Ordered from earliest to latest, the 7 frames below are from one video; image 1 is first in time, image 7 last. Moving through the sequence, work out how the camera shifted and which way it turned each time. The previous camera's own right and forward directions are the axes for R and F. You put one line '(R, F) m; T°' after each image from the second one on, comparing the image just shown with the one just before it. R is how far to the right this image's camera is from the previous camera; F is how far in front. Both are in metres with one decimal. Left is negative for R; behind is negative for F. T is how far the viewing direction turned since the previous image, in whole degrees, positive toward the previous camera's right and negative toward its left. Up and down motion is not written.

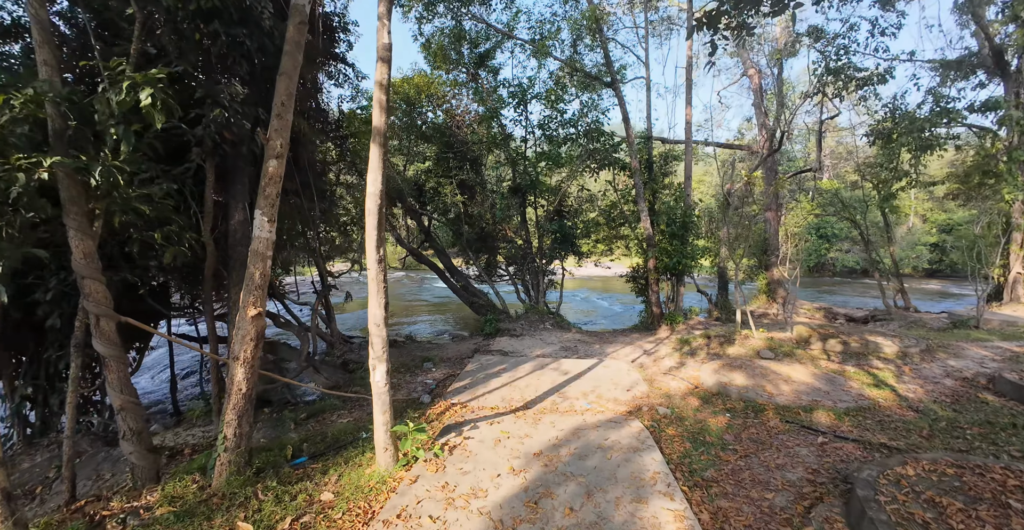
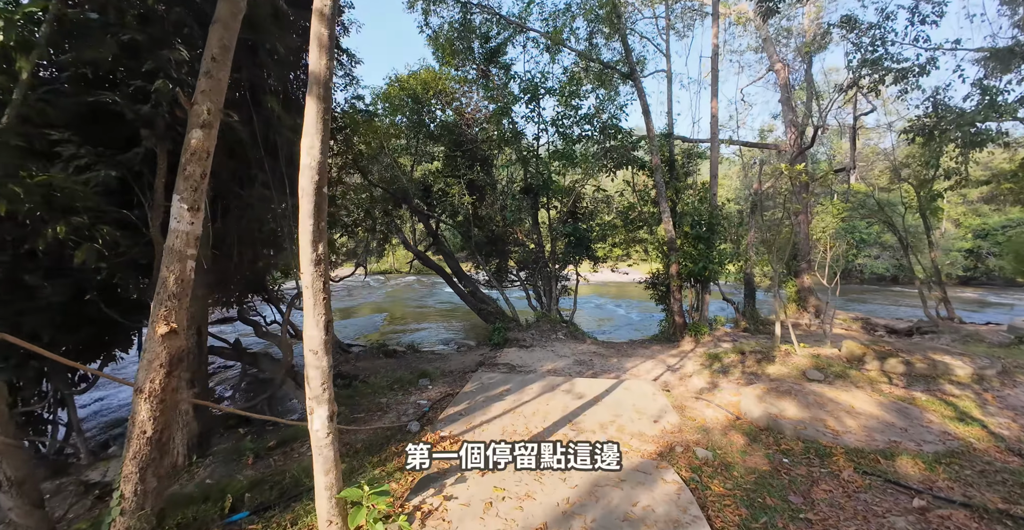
(+0.1, +0.8) m; -2°
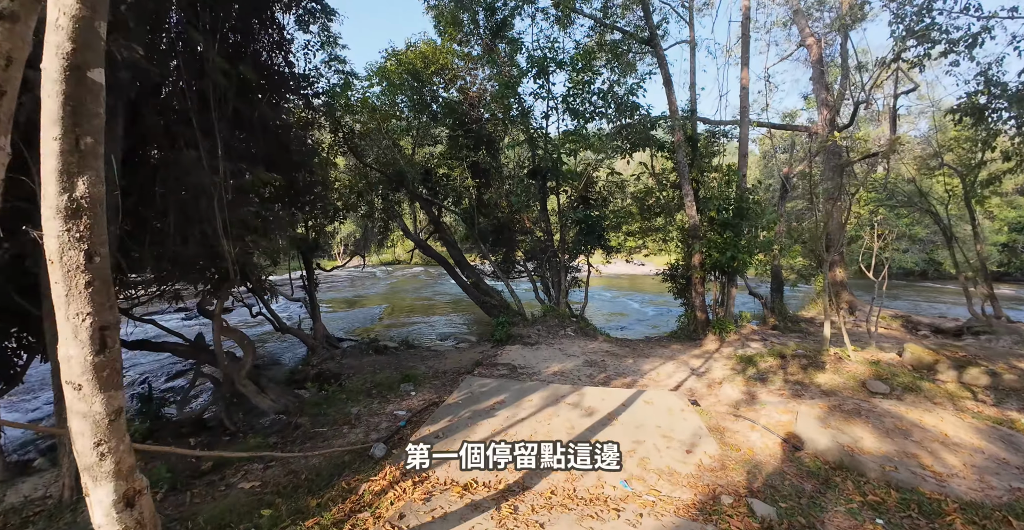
(+0.1, +0.9) m; -2°
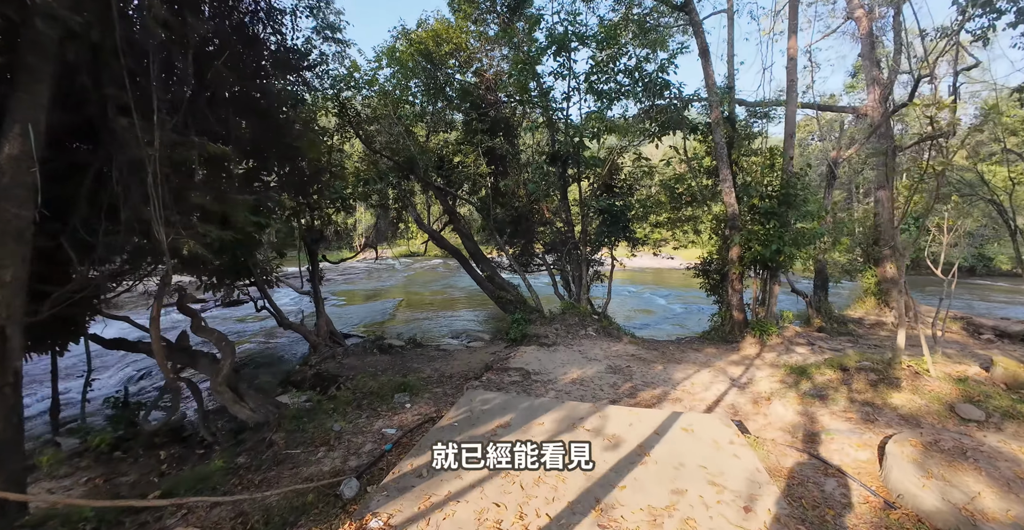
(+0.1, +0.7) m; -3°
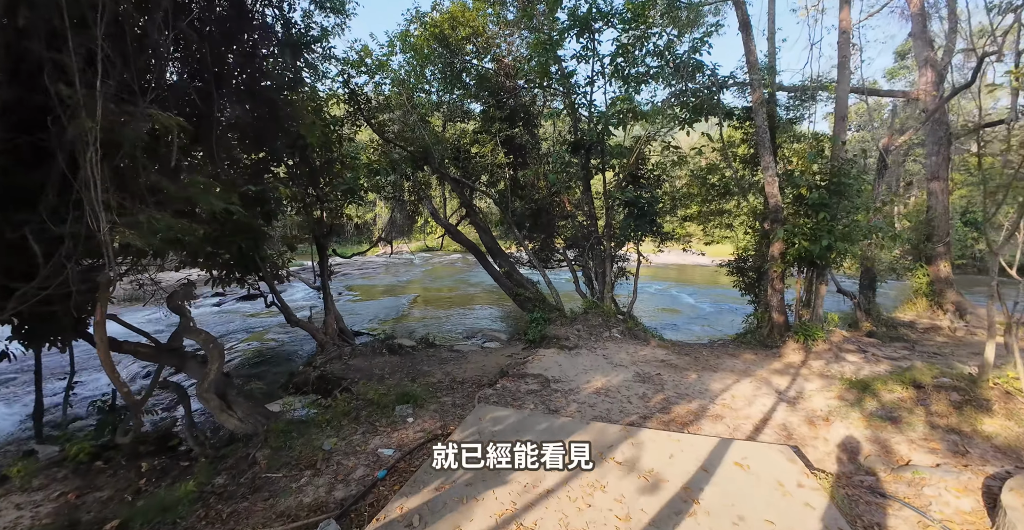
(0.0, +0.5) m; -3°
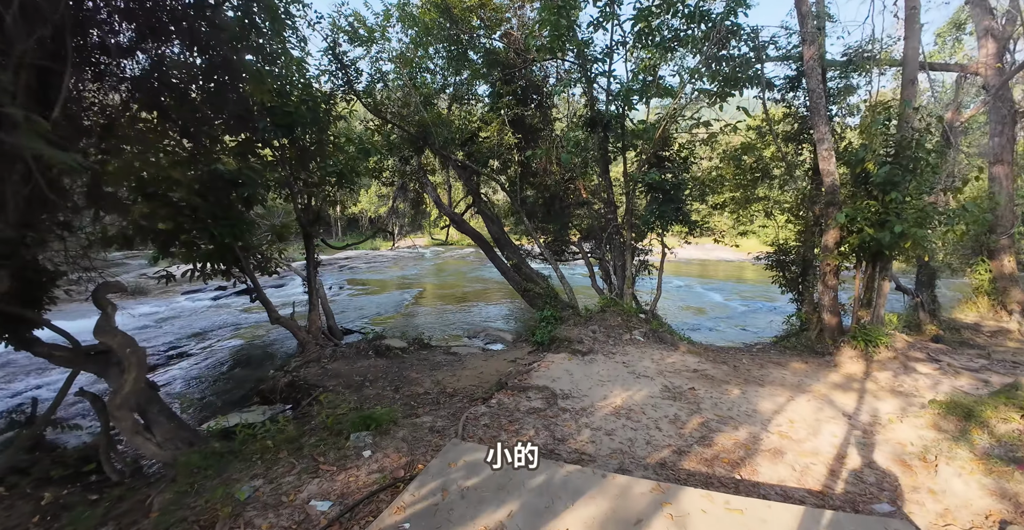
(+0.2, +0.9) m; -2°
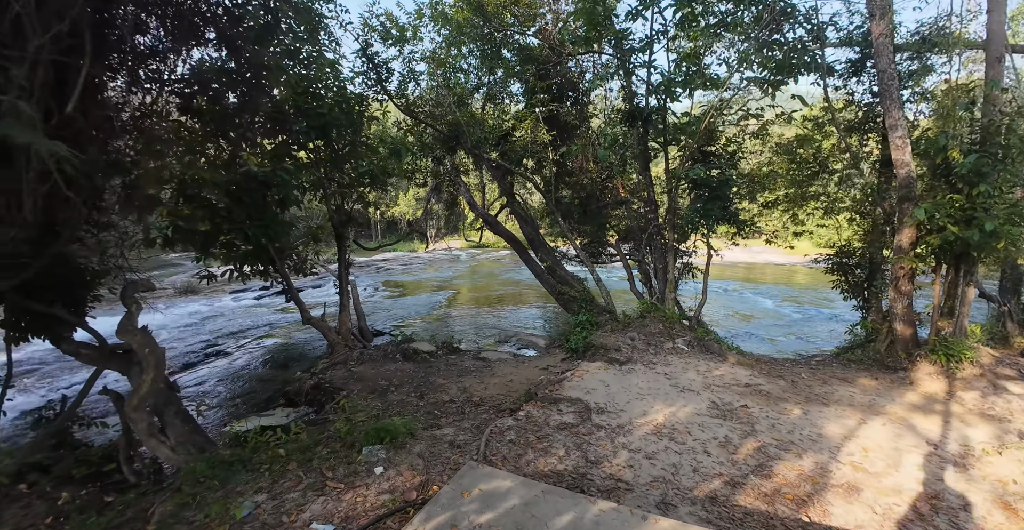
(+0.1, +0.3) m; -5°
